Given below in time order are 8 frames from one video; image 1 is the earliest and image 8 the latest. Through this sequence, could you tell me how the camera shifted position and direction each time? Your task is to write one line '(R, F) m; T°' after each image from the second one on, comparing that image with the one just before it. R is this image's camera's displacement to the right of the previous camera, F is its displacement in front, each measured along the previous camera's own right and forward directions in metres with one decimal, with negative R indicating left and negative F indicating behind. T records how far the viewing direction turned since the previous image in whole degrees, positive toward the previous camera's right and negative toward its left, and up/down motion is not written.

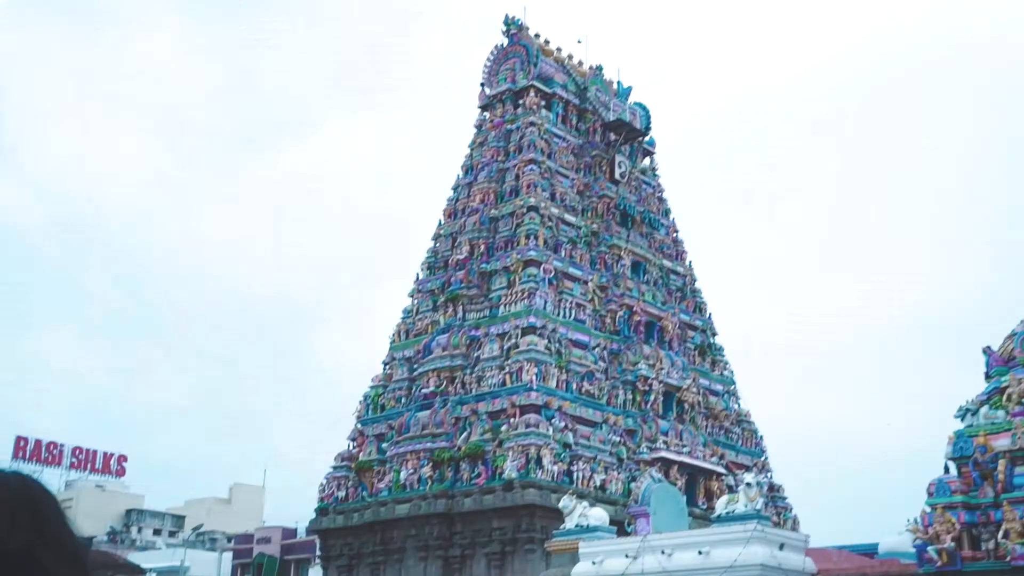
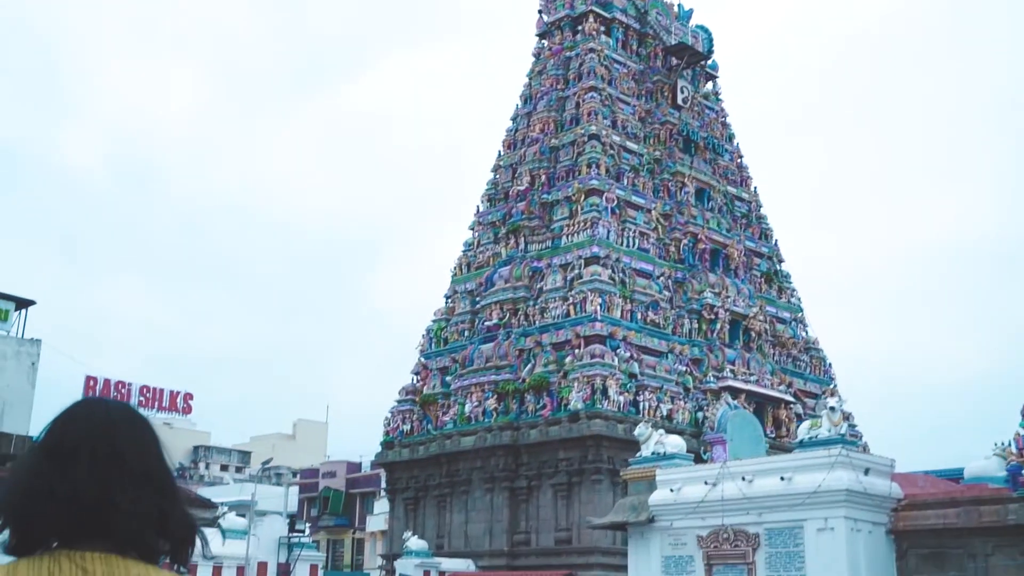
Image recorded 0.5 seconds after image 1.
(-0.2, +0.4) m; -3°
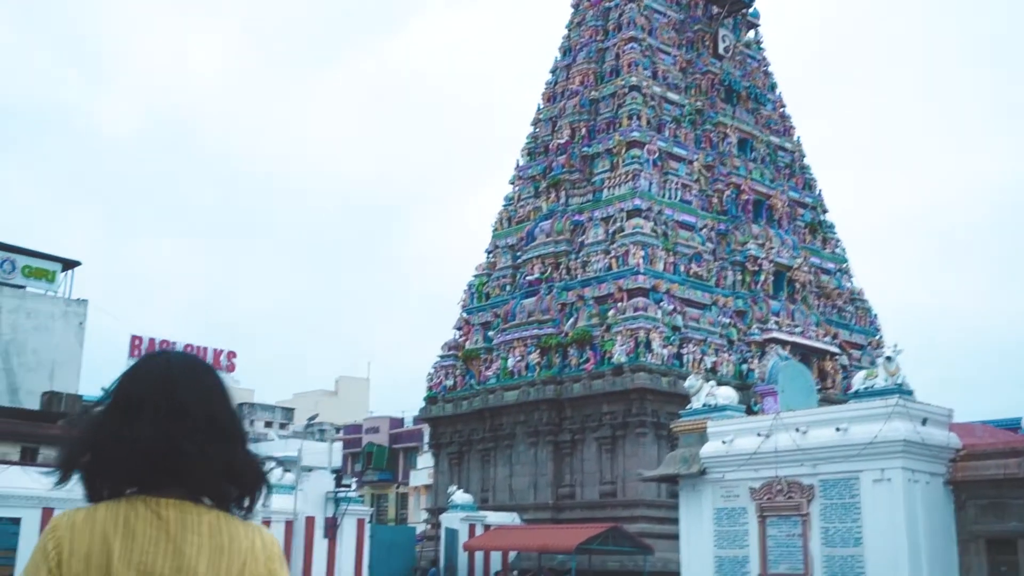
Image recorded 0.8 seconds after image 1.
(-0.2, +0.1) m; -2°
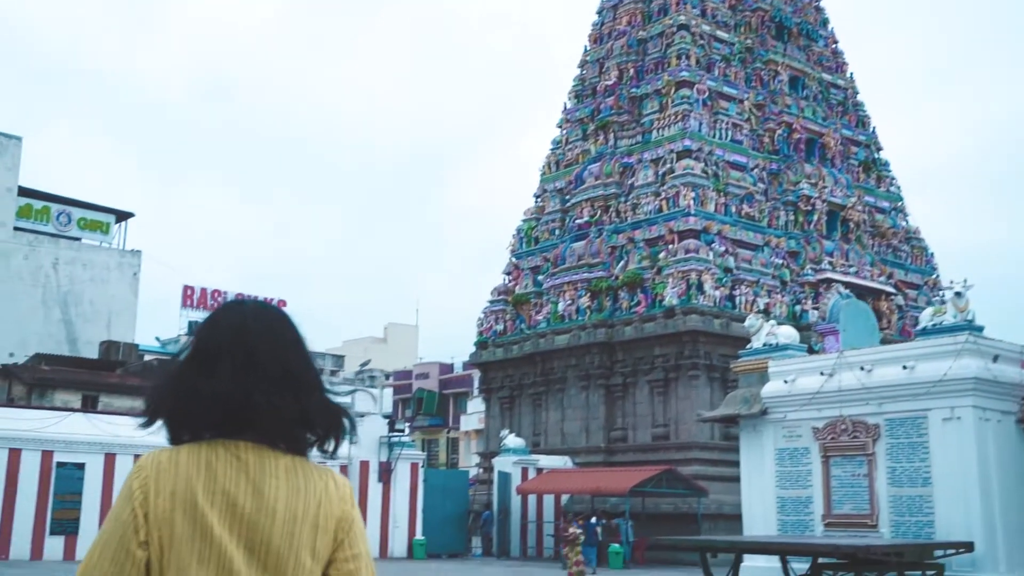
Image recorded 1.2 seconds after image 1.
(-0.2, +0.1) m; -2°
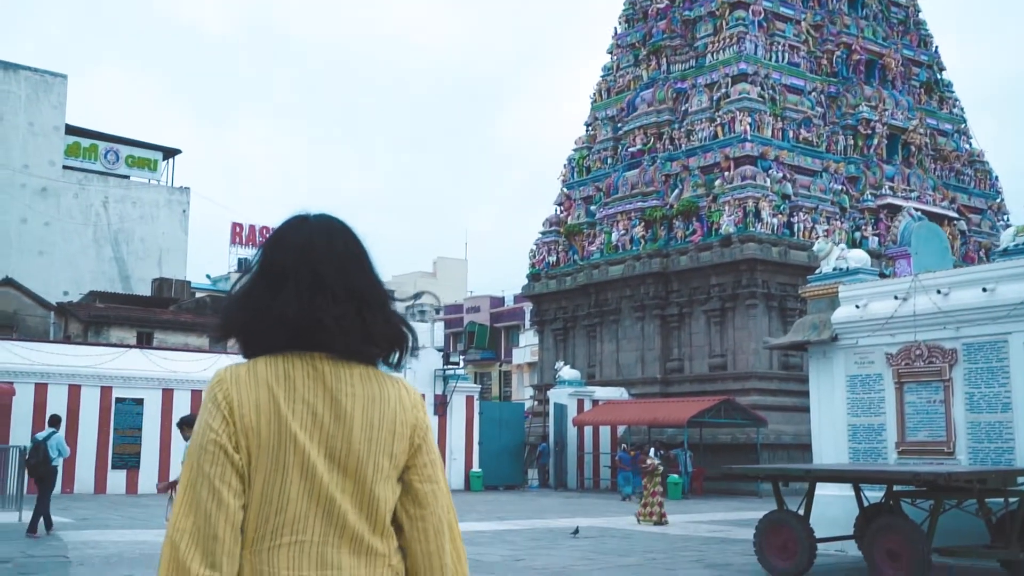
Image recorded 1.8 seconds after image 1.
(-0.2, +0.4) m; -2°
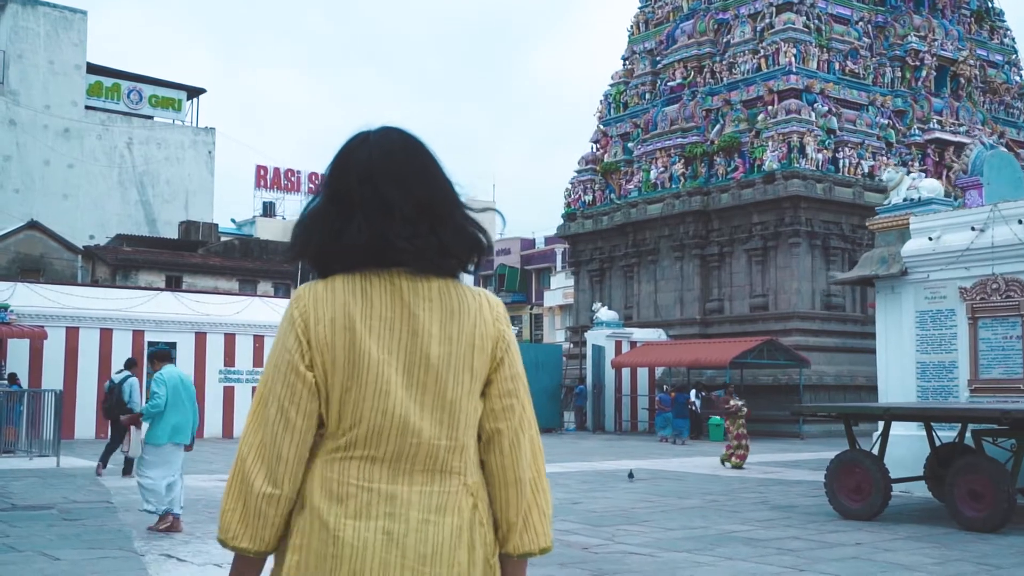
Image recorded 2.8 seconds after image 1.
(-0.3, +0.7) m; -1°
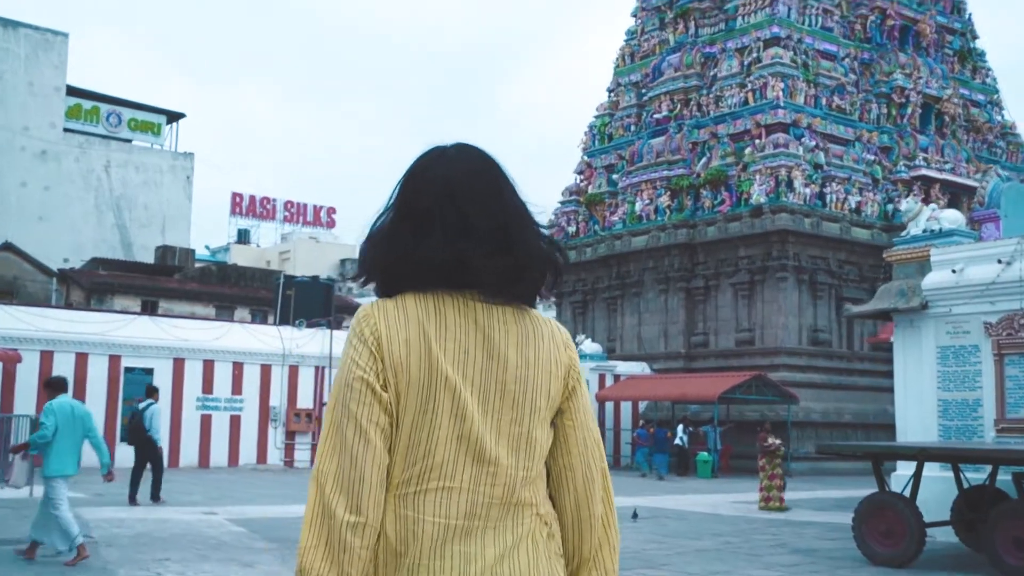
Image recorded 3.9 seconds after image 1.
(-0.5, +0.5) m; +2°
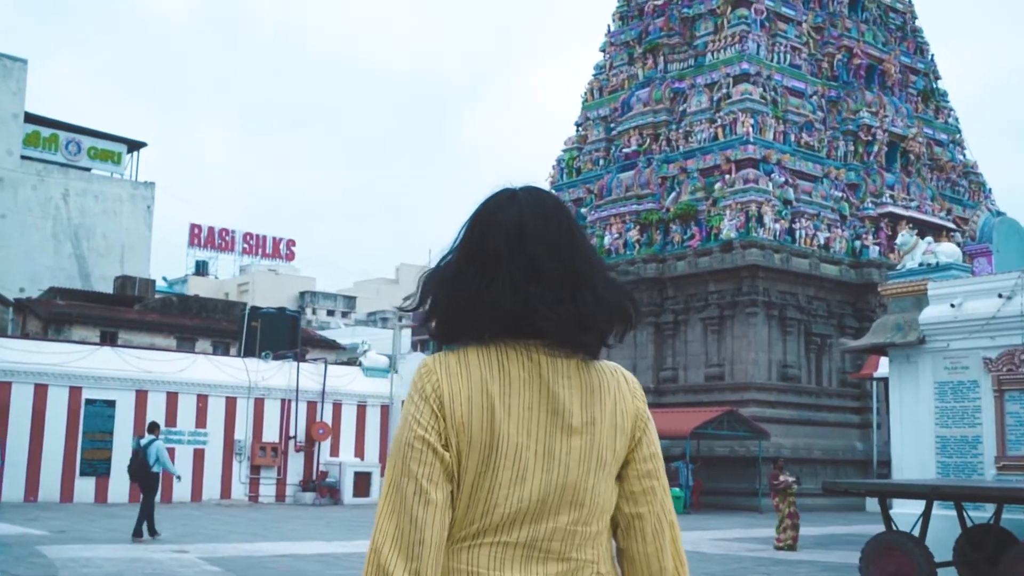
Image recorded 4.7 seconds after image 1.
(-0.5, +0.3) m; +2°
